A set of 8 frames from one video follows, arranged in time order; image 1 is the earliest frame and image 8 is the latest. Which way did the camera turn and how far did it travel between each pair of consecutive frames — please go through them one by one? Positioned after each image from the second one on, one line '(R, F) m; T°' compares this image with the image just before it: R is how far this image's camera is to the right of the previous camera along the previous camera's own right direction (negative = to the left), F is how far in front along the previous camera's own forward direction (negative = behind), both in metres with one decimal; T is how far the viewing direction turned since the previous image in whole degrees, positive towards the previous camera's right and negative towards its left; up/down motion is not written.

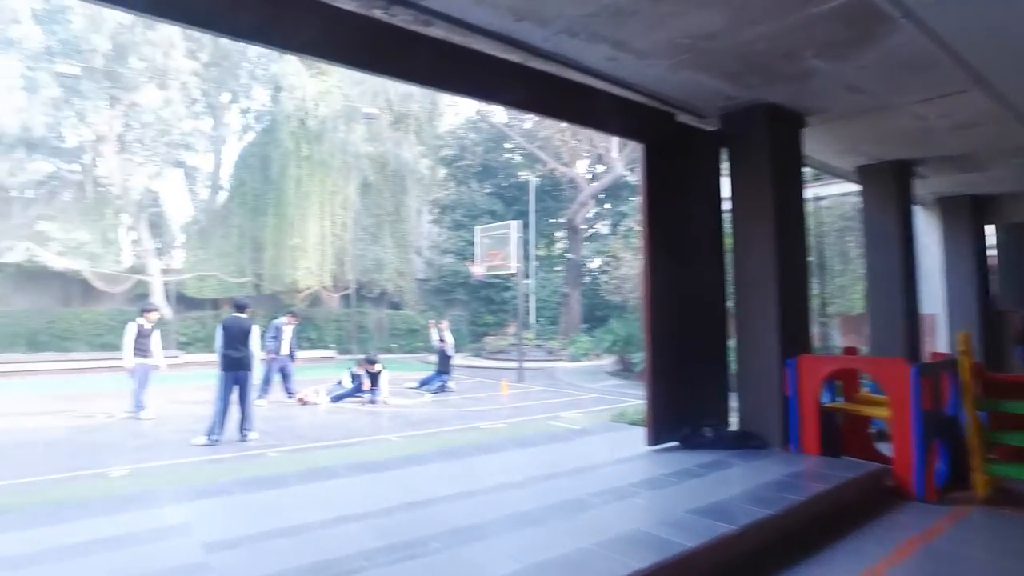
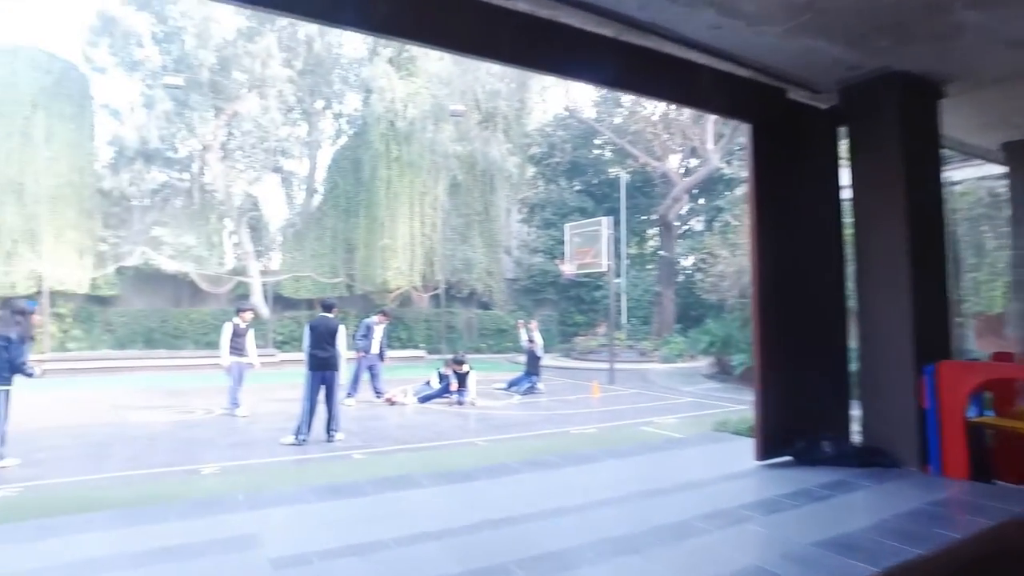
(0.0, +0.3) m; -7°
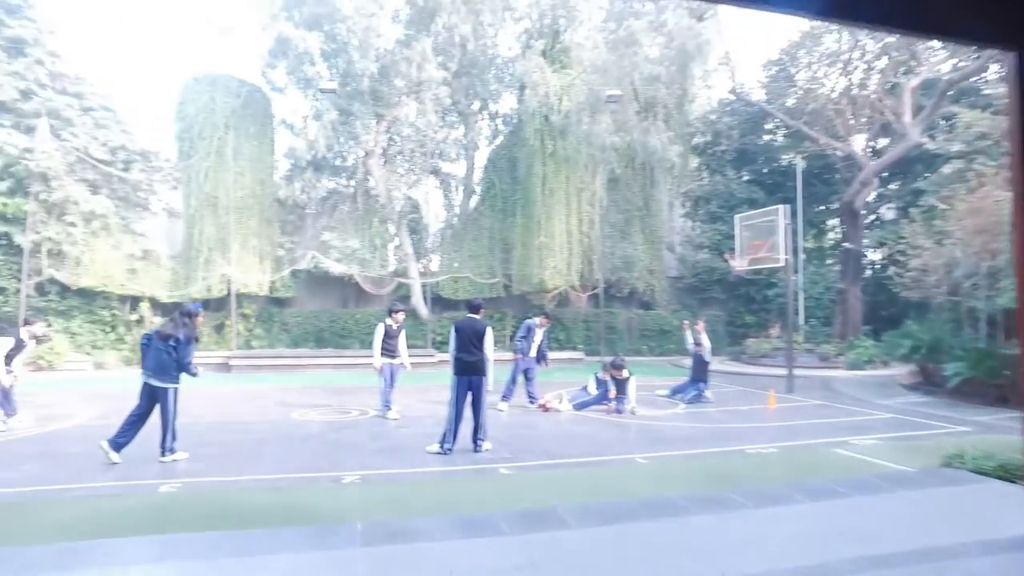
(0.0, +0.7) m; -13°
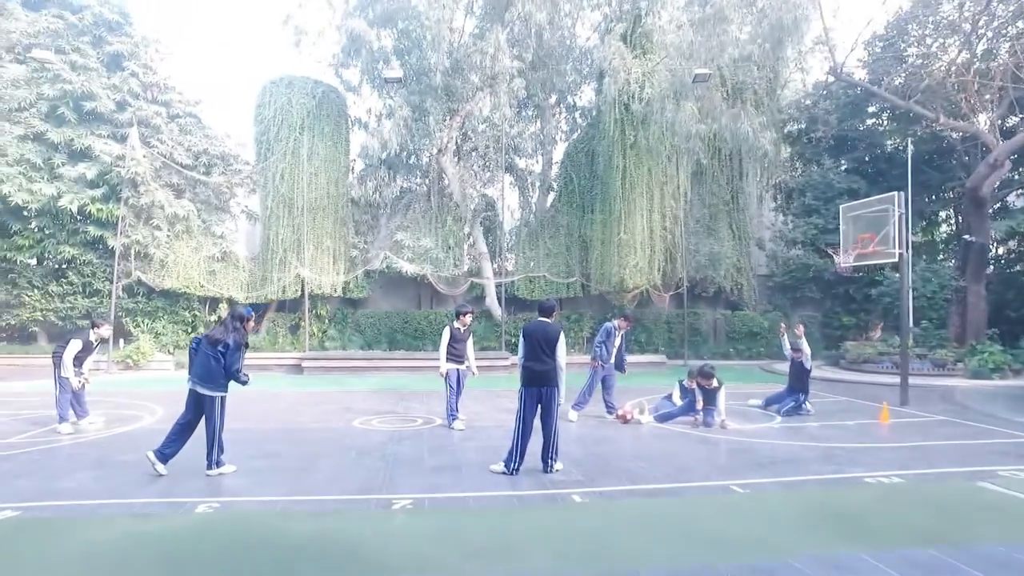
(+0.1, +0.8) m; -7°
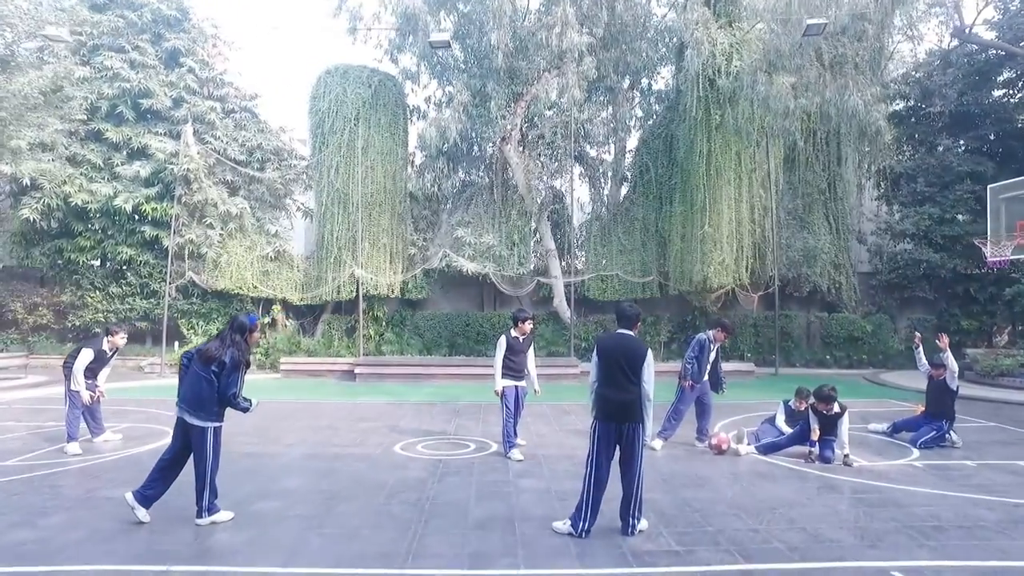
(0.0, +1.5) m; -6°
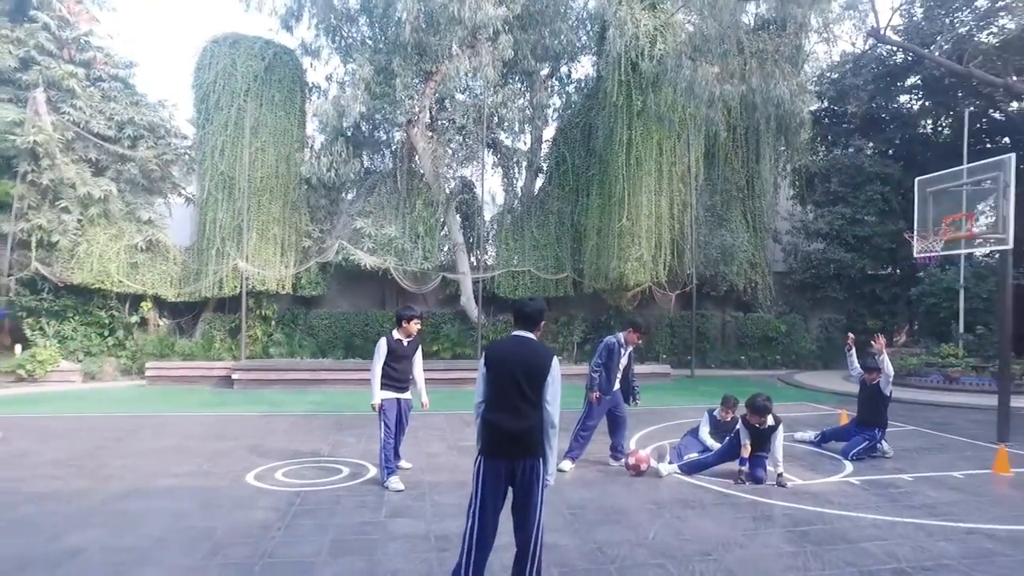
(+0.3, +1.2) m; +7°
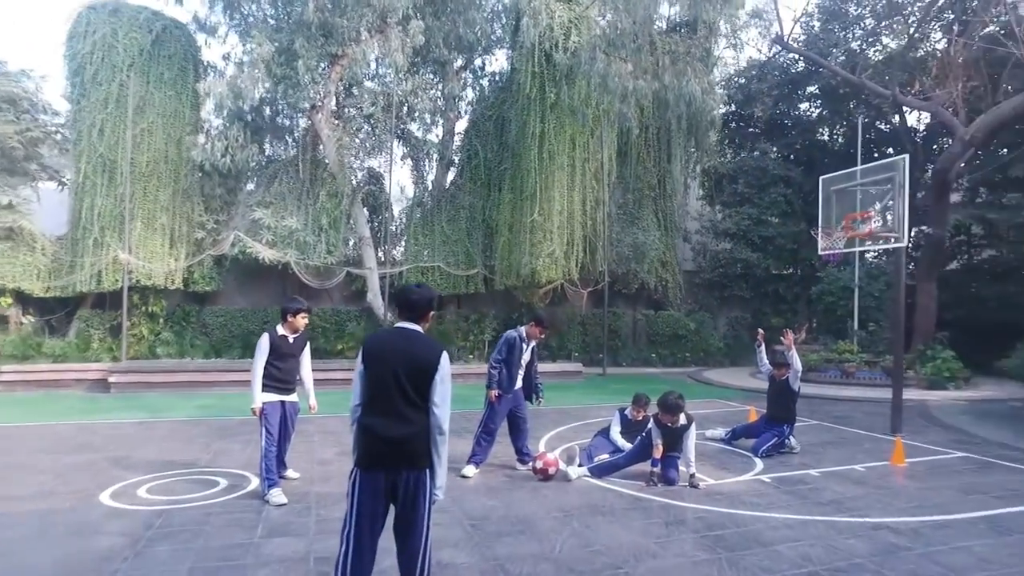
(+0.1, +0.5) m; +7°
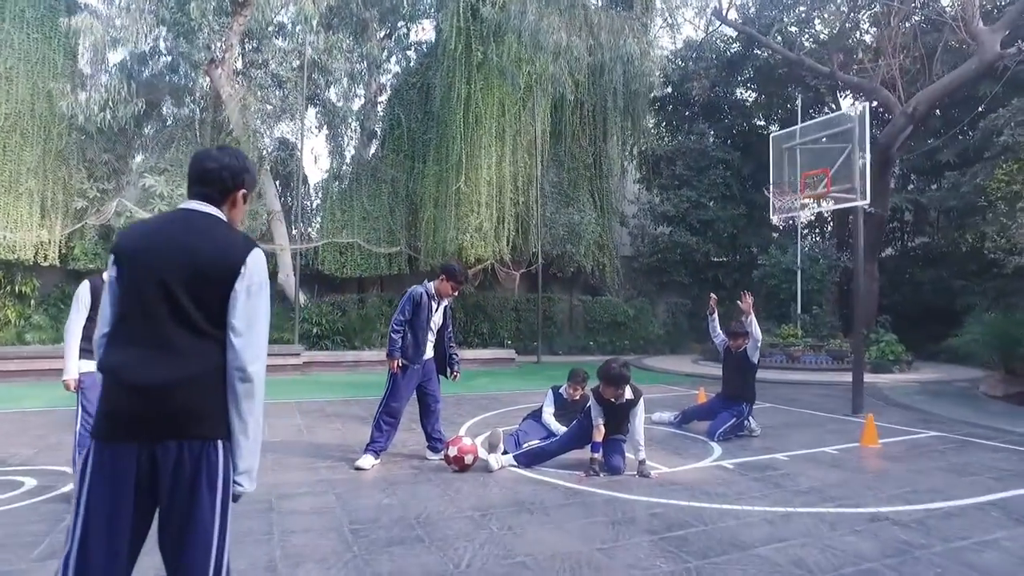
(+0.2, +1.2) m; +5°
